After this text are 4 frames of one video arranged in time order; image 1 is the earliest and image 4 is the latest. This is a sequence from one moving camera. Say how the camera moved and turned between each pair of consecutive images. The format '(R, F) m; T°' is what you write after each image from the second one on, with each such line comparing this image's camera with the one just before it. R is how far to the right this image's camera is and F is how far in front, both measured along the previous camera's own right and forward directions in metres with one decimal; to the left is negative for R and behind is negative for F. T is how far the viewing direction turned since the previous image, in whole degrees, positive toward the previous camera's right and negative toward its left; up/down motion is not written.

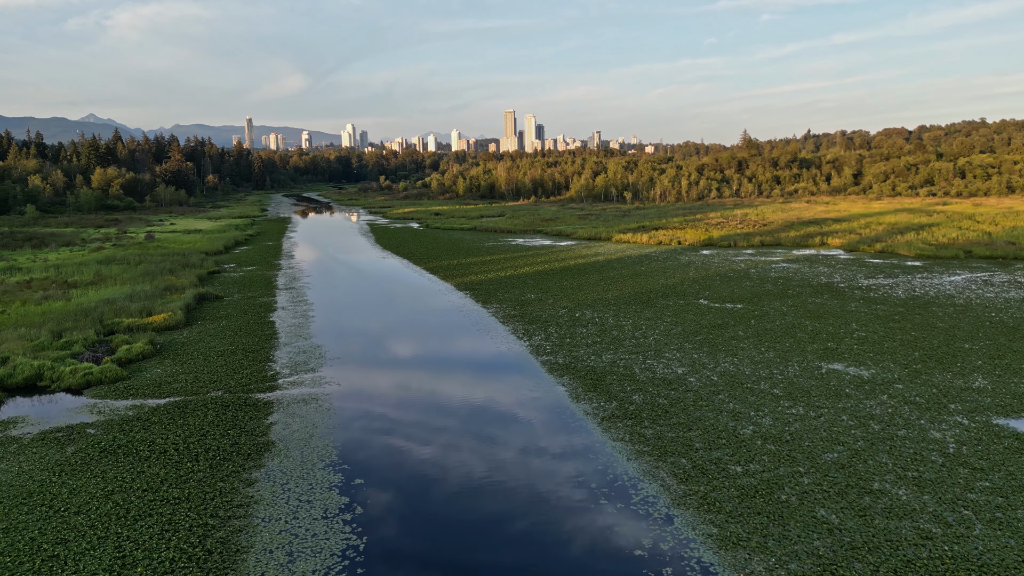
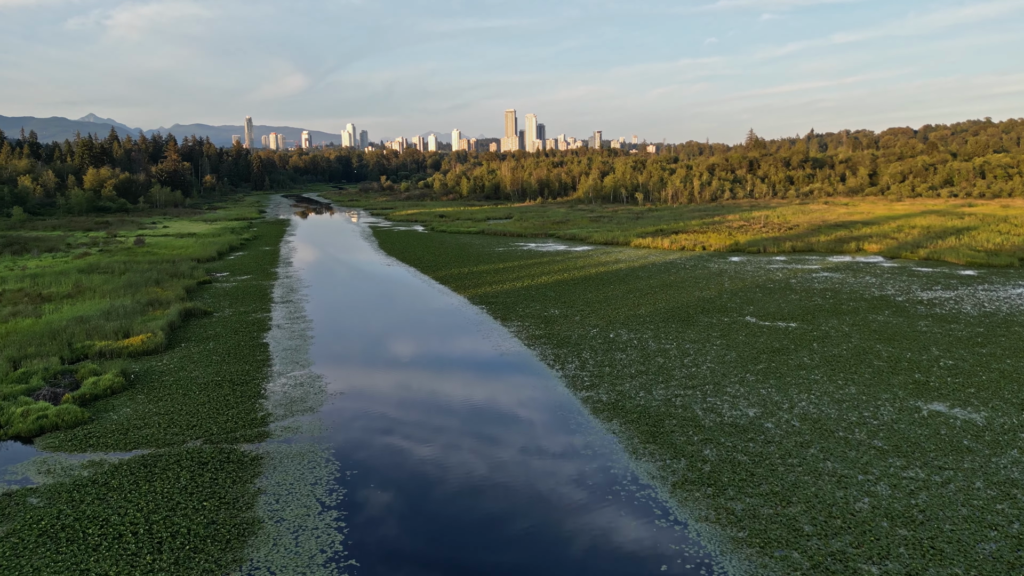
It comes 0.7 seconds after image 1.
(-0.5, +2.2) m; 0°
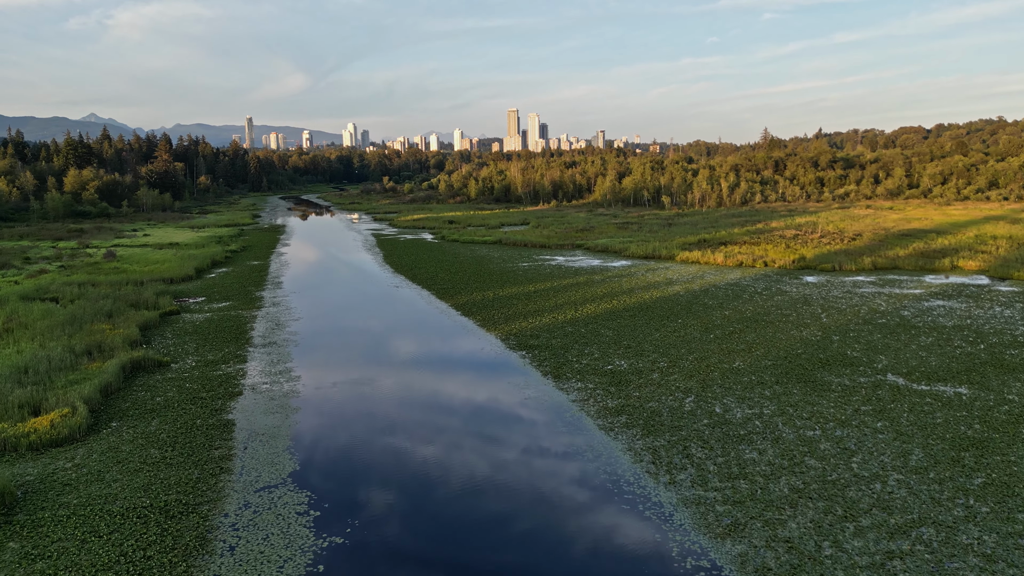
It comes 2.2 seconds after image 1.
(-1.0, +4.8) m; 0°
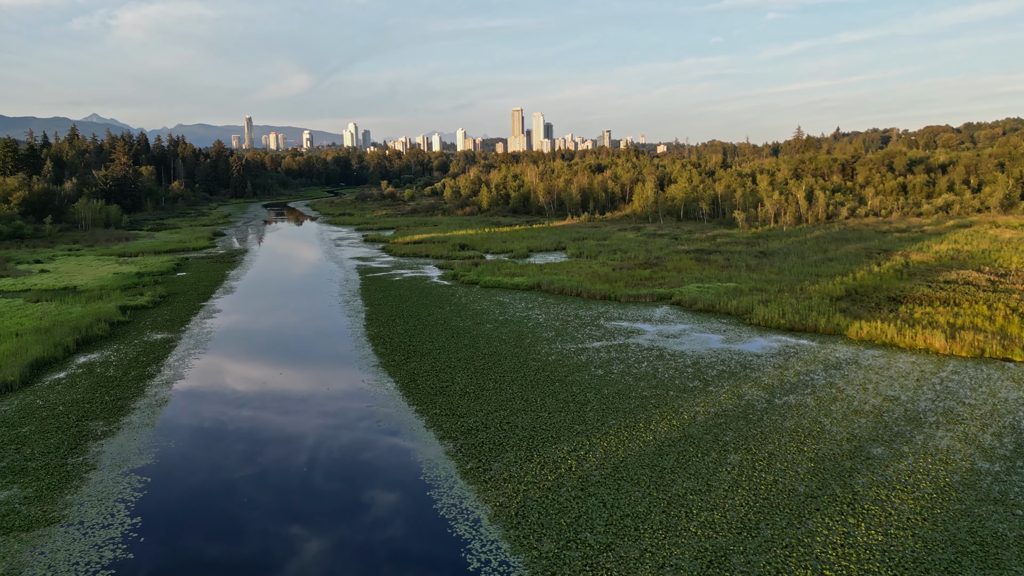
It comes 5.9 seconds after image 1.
(-1.4, +12.1) m; 0°
